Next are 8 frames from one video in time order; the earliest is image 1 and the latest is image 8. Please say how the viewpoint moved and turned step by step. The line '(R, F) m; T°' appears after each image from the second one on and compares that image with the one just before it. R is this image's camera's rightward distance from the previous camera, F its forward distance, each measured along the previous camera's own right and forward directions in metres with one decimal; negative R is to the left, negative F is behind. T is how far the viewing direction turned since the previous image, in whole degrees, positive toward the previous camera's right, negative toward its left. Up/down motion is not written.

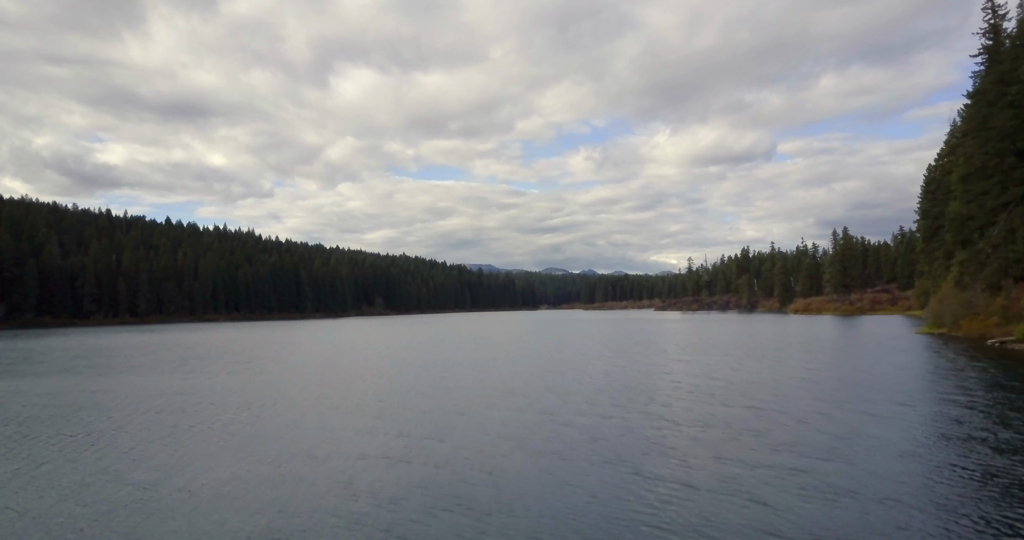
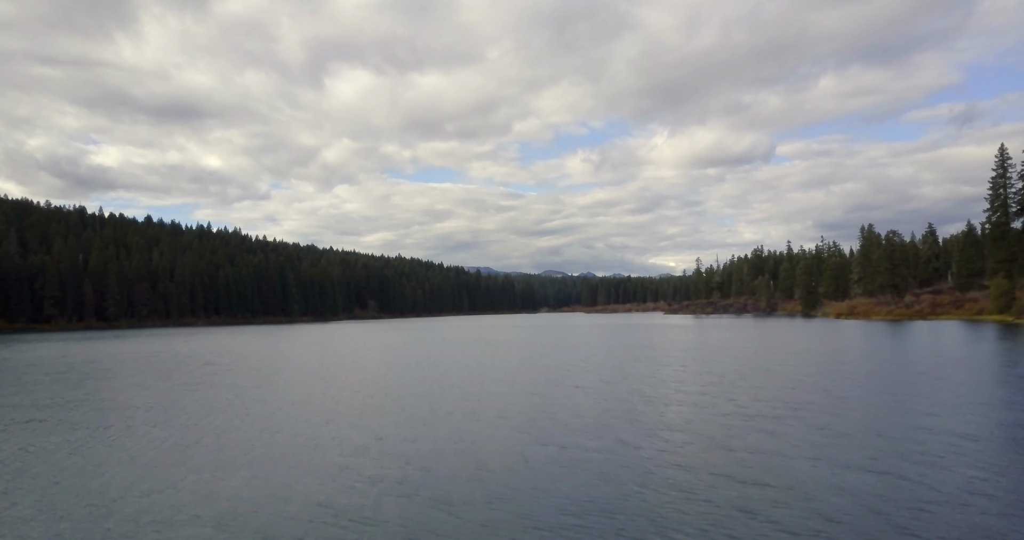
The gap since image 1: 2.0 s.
(-0.3, +4.8) m; 0°
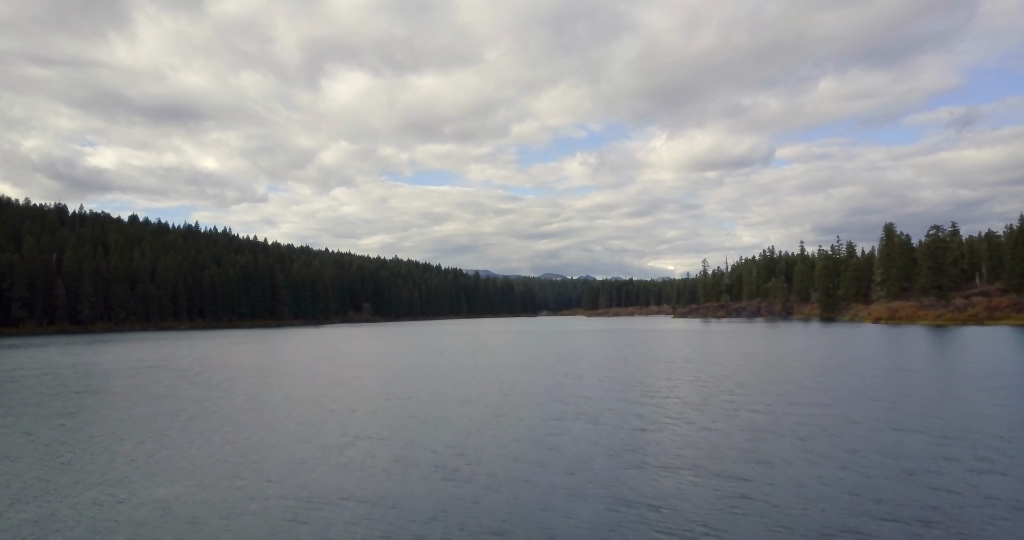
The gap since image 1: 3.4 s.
(-0.2, +3.4) m; 0°
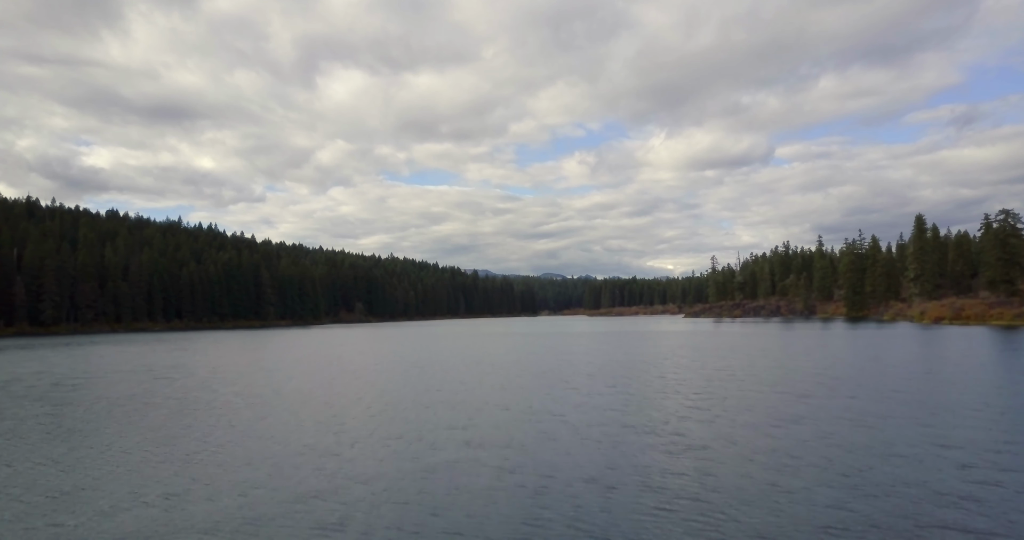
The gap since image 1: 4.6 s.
(-0.2, +4.3) m; 0°
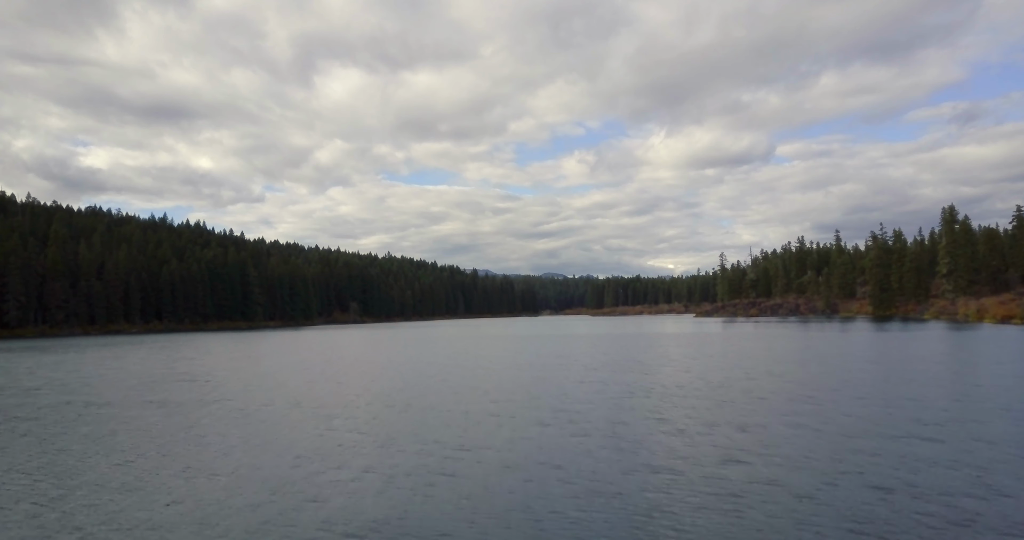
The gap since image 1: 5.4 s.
(-0.1, +3.5) m; 0°
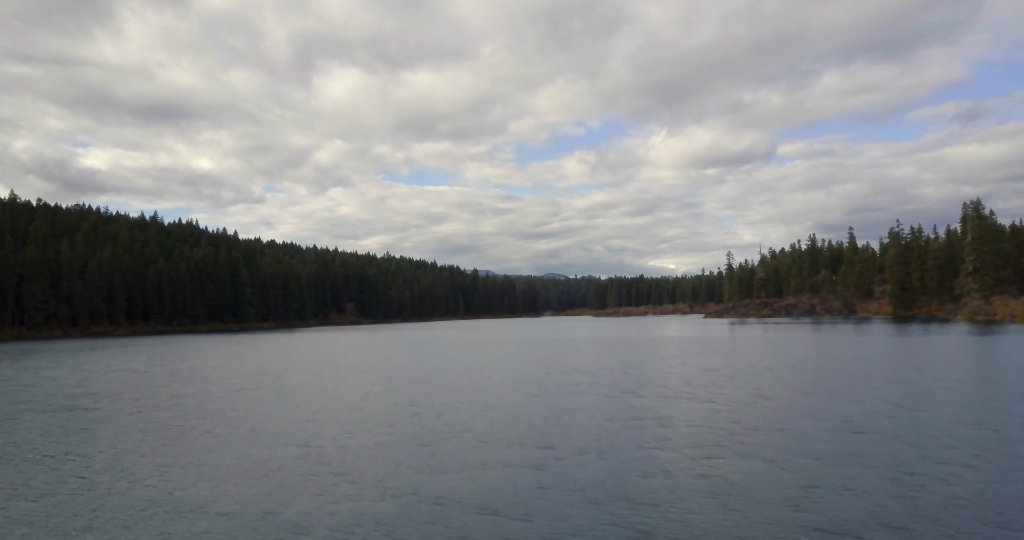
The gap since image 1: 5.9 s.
(-0.1, +2.3) m; 0°
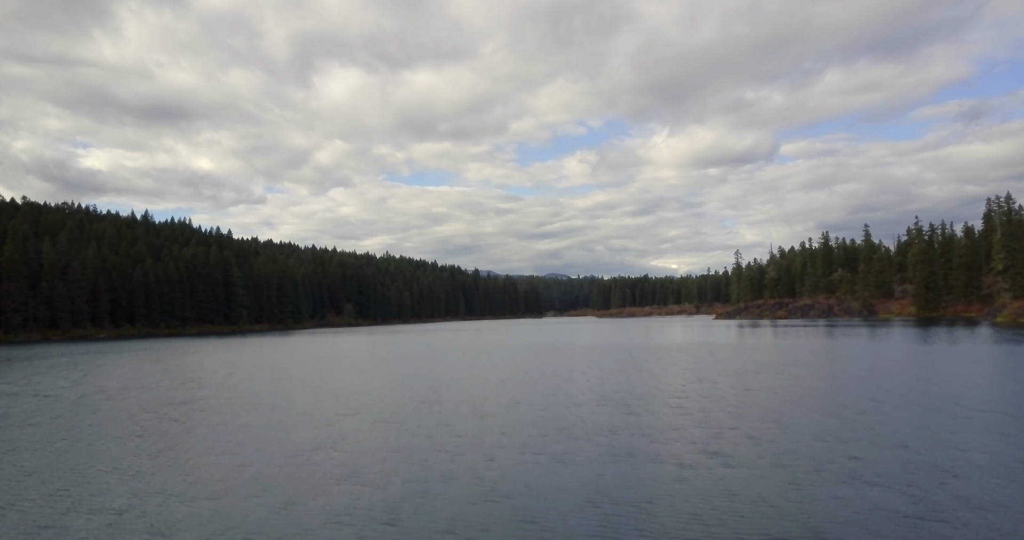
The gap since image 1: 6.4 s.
(-0.1, +2.3) m; 0°
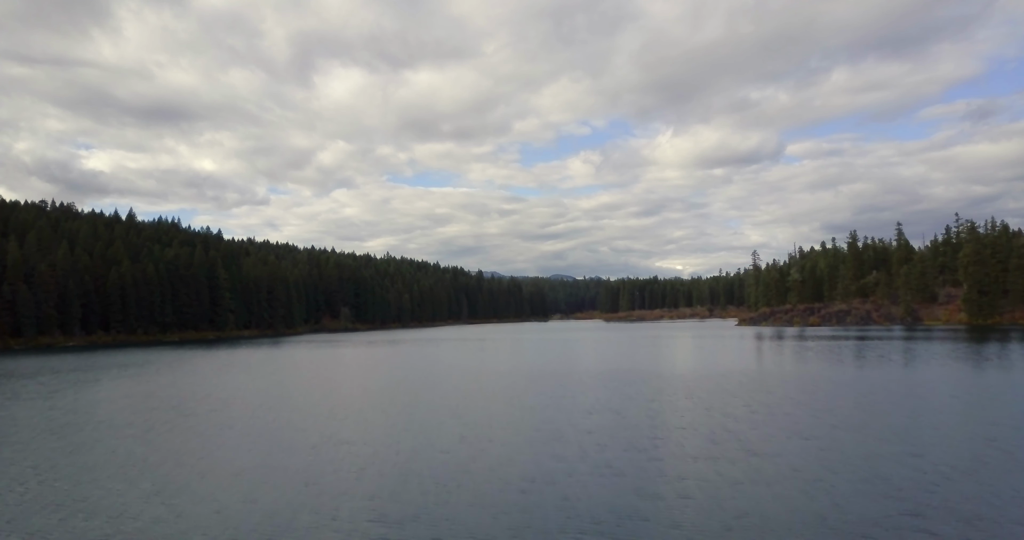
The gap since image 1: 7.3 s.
(-0.2, +4.1) m; 0°
